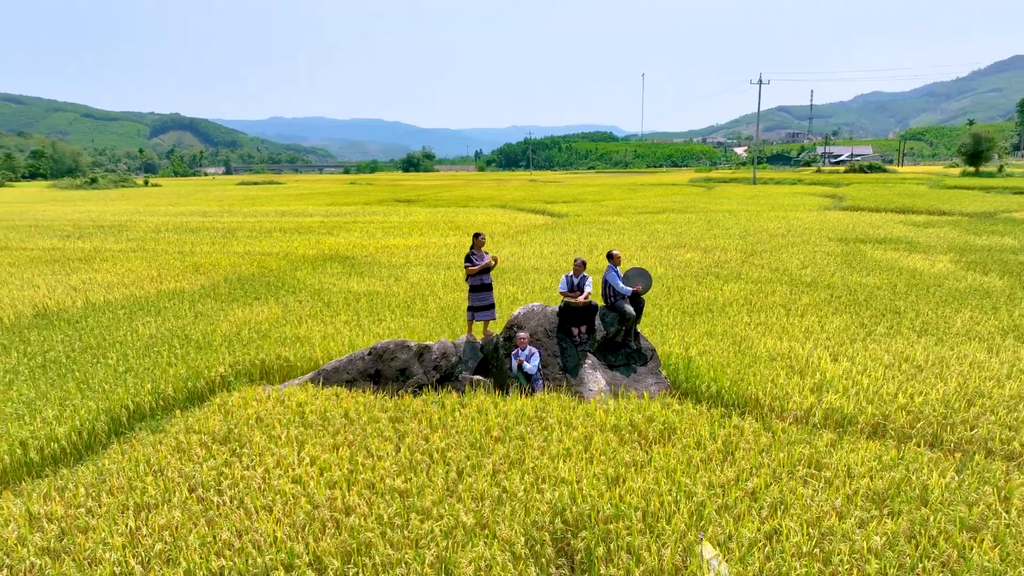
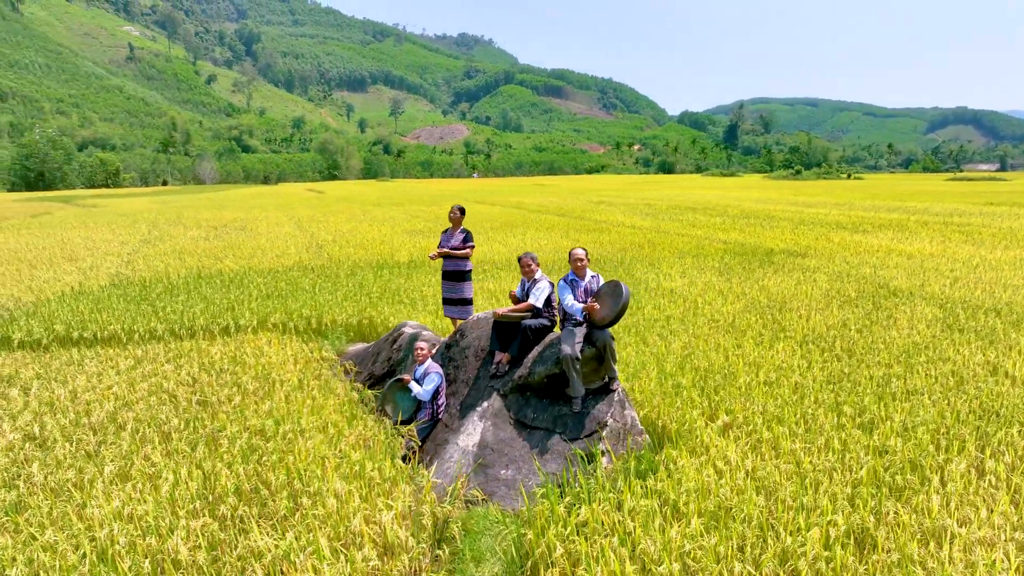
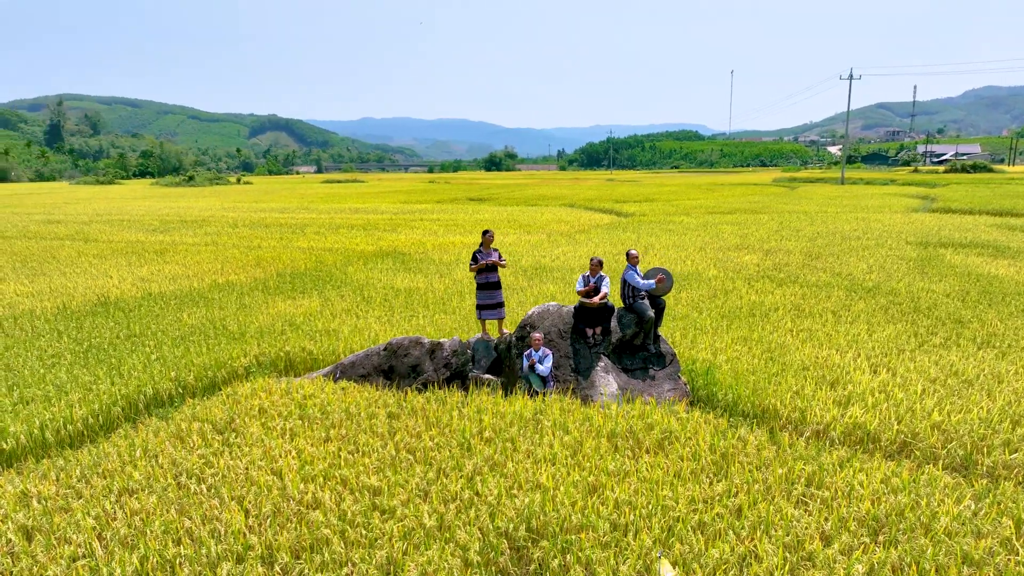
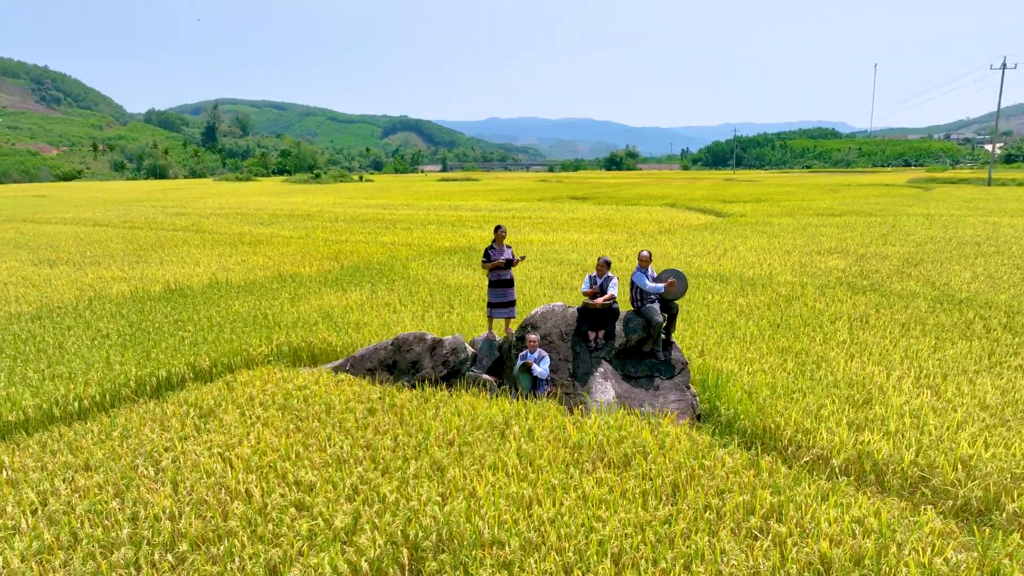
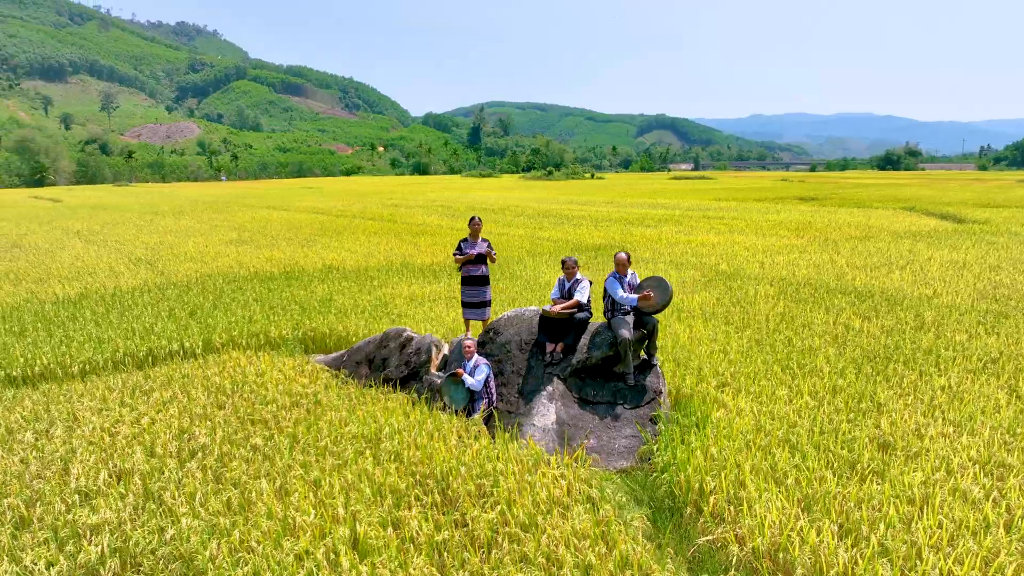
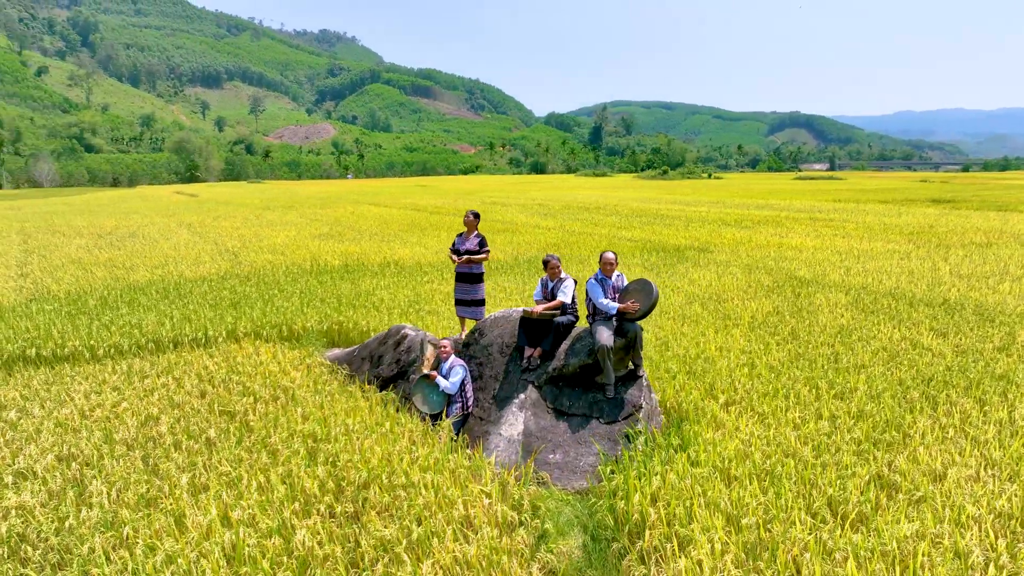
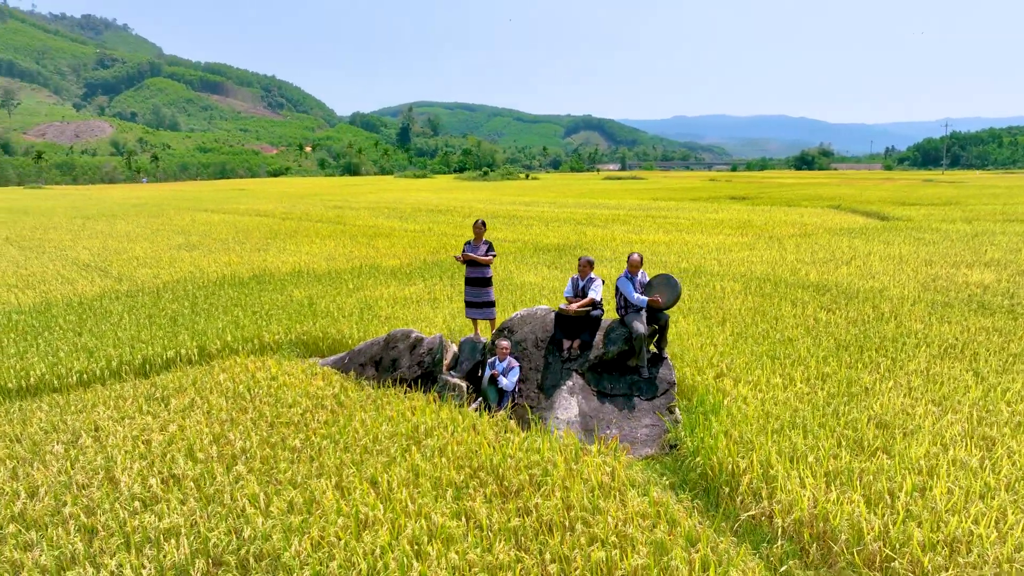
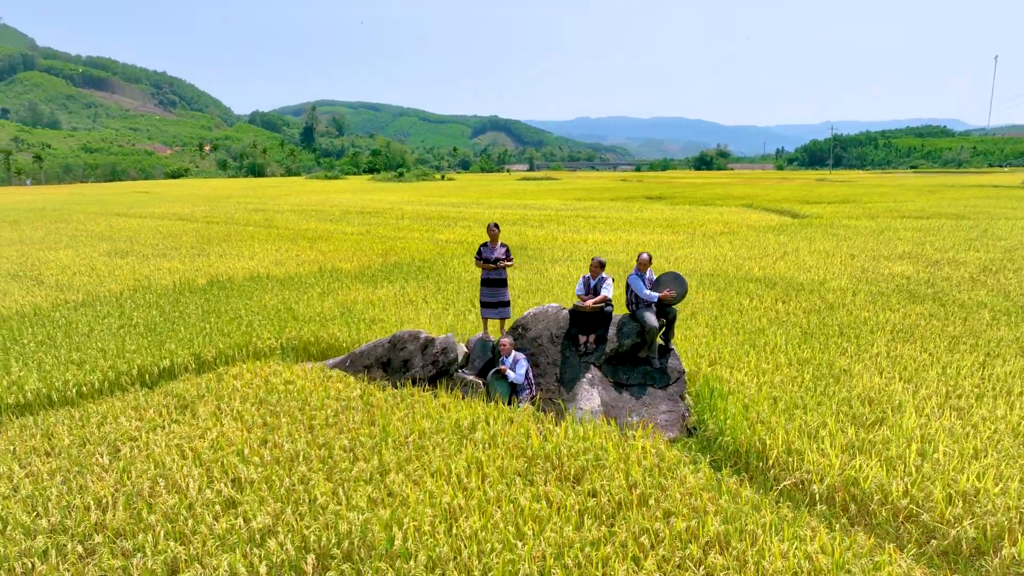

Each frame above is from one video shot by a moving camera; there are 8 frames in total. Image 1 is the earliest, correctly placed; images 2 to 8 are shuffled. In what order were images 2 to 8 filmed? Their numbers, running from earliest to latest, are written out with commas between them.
3, 4, 8, 7, 5, 6, 2
